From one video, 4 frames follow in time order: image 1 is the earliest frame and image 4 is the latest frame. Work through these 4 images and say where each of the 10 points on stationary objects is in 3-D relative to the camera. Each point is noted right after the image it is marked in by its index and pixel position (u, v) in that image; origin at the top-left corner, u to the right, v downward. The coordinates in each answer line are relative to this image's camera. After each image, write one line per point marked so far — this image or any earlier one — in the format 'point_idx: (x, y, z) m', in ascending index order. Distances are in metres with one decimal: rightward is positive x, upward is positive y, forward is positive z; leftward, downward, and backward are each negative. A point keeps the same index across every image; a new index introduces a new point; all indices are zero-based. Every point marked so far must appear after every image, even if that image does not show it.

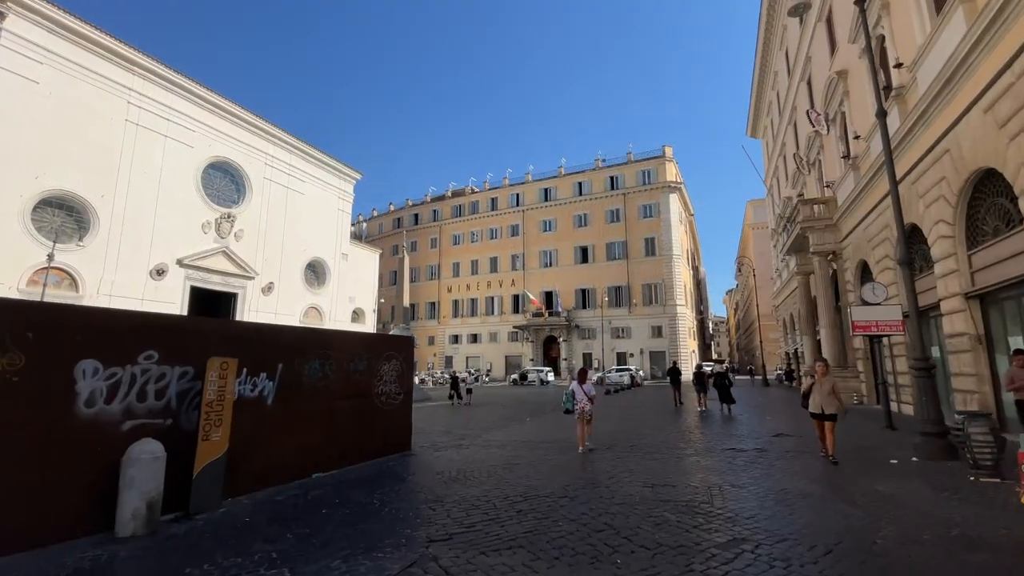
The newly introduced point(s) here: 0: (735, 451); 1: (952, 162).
0: (+3.6, -2.6, +7.8) m
1: (+8.4, +2.4, +9.2) m
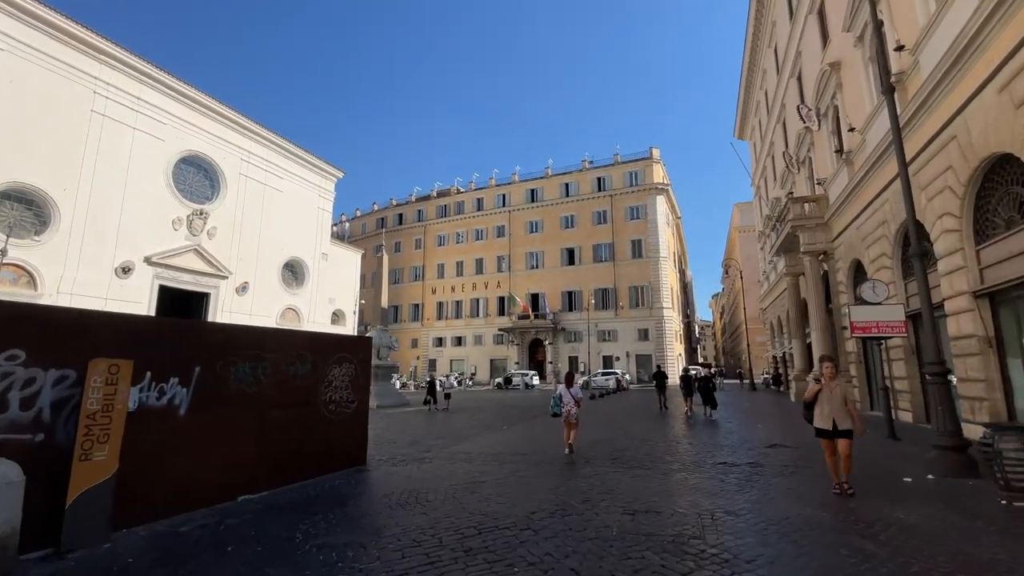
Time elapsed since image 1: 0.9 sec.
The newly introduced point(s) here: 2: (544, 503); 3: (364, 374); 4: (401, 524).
0: (+3.1, -2.6, +6.9) m
1: (+7.9, +2.5, +8.5) m
2: (+0.3, -2.3, +5.1) m
3: (-2.5, -1.4, +8.0) m
4: (-1.1, -2.3, +4.7) m
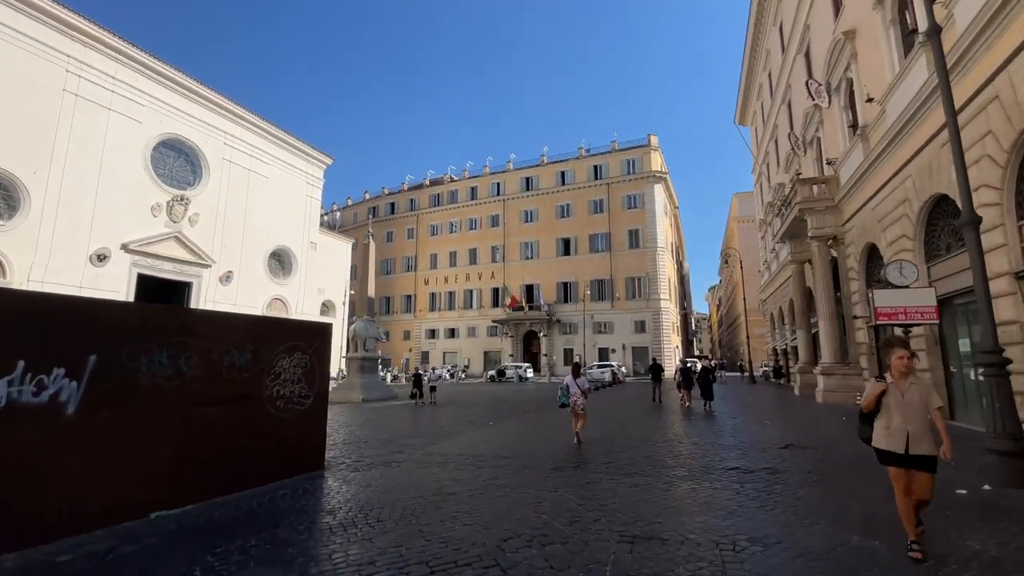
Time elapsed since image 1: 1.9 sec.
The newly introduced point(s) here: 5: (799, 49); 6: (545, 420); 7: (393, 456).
0: (+2.8, -2.3, +5.9) m
1: (+7.6, +2.8, +7.5) m
2: (+0.1, -2.0, +4.1) m
3: (-2.8, -1.1, +7.0) m
4: (-1.4, -2.0, +3.7) m
5: (+11.4, +9.6, +19.2) m
6: (+0.9, -3.5, +12.7) m
7: (-1.9, -2.7, +7.7) m
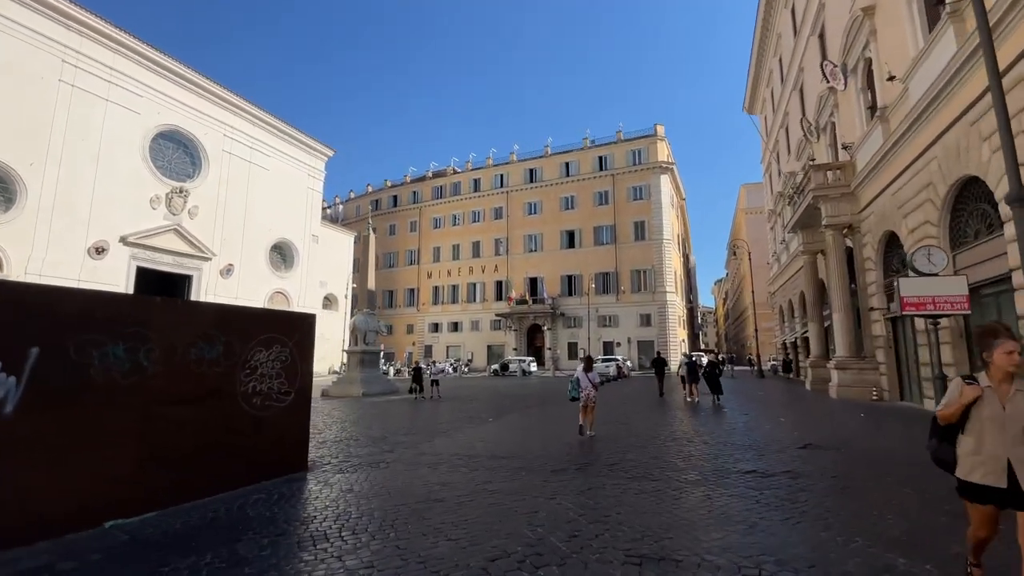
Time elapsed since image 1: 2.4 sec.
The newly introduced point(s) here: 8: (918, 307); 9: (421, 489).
0: (+2.8, -2.1, +5.4) m
1: (+7.6, +2.9, +6.8) m
2: (0.0, -1.9, +3.6) m
3: (-2.8, -1.0, +6.5) m
4: (-1.4, -1.9, +3.2) m
5: (+11.5, +9.9, +18.4) m
6: (+0.9, -3.2, +12.2) m
7: (-1.9, -2.5, +7.2) m
8: (+6.5, -0.3, +7.8) m
9: (-1.0, -2.2, +5.3) m
